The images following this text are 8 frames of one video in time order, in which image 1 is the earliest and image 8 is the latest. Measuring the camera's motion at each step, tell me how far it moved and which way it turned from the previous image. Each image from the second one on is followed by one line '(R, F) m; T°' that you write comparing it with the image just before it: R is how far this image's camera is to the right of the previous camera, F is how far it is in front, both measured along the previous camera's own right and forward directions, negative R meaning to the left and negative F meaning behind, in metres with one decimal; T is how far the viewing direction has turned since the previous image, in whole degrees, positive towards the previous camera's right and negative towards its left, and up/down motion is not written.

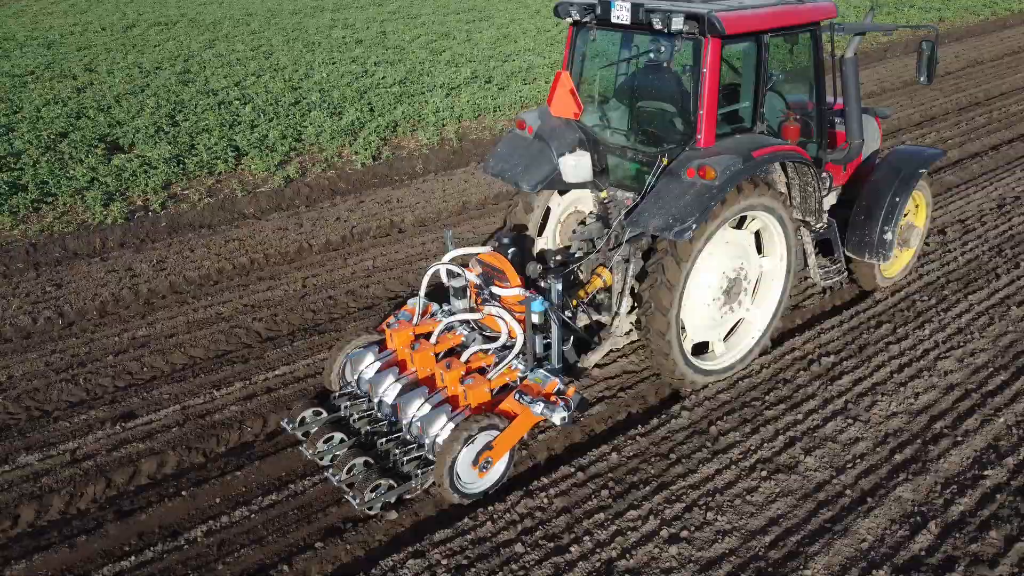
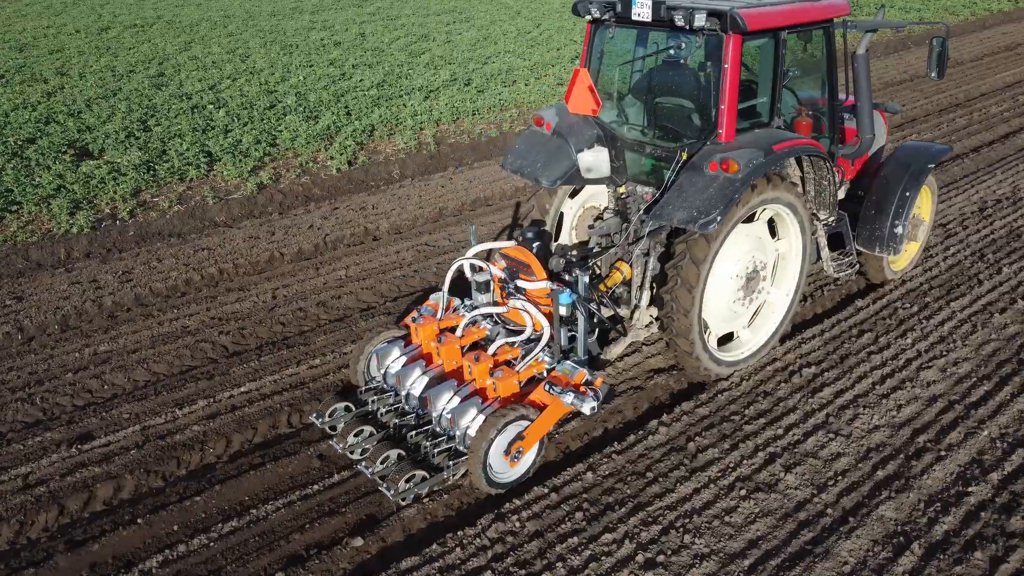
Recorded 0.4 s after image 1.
(+0.1, +0.1) m; +1°
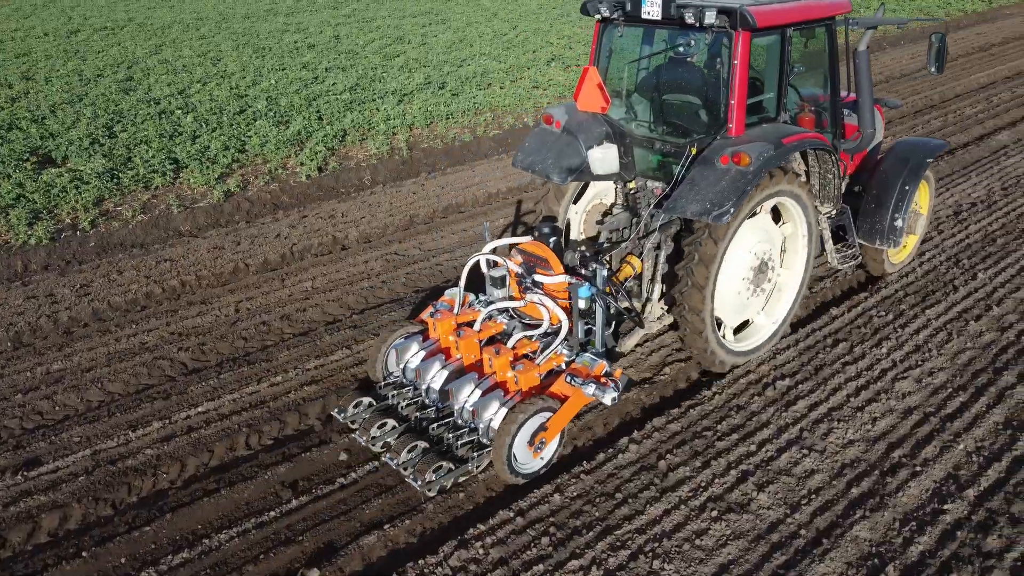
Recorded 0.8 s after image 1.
(+0.1, +0.1) m; +1°
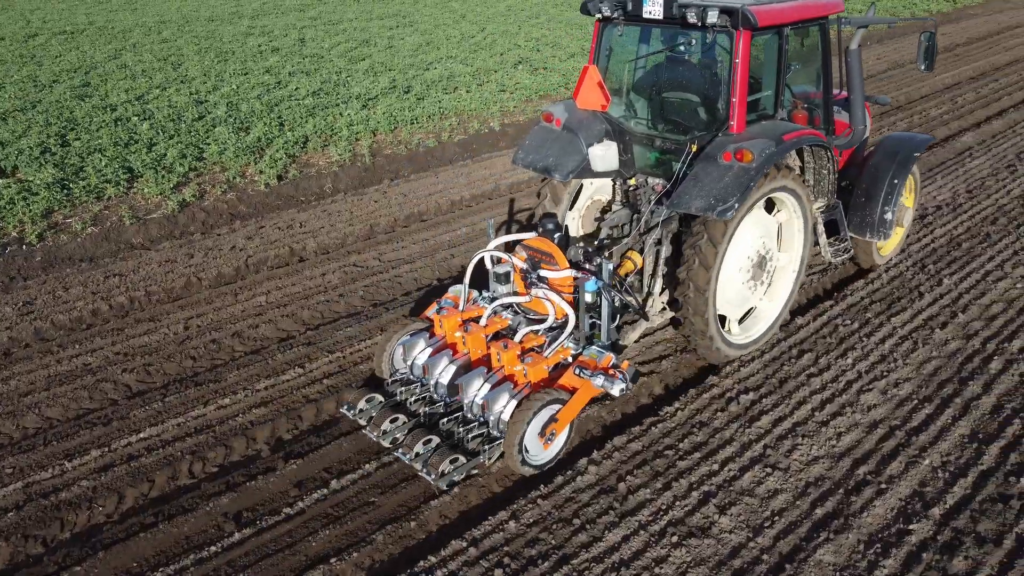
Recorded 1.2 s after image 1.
(+0.1, +0.1) m; +2°
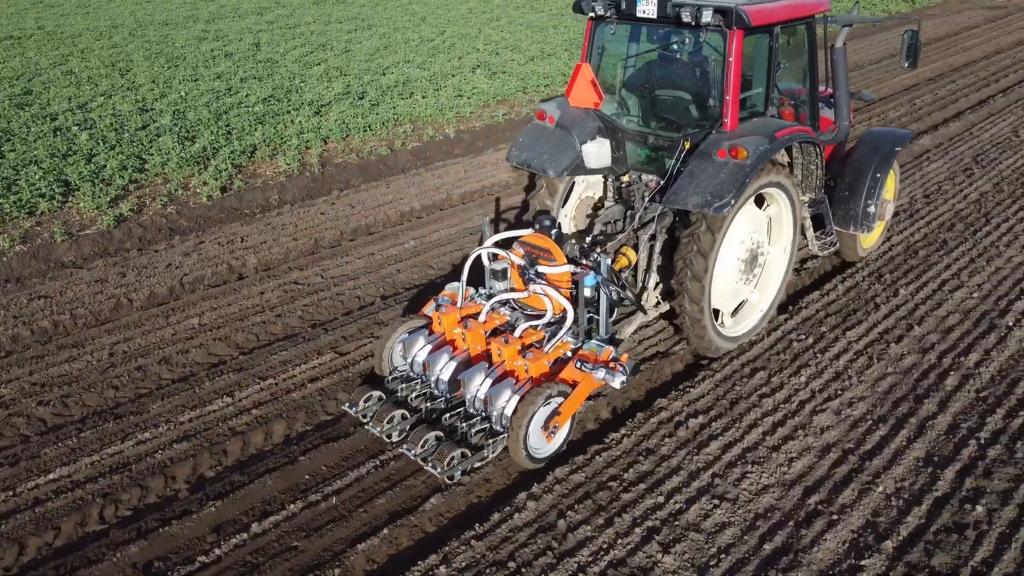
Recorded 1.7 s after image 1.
(+0.2, +0.2) m; +2°
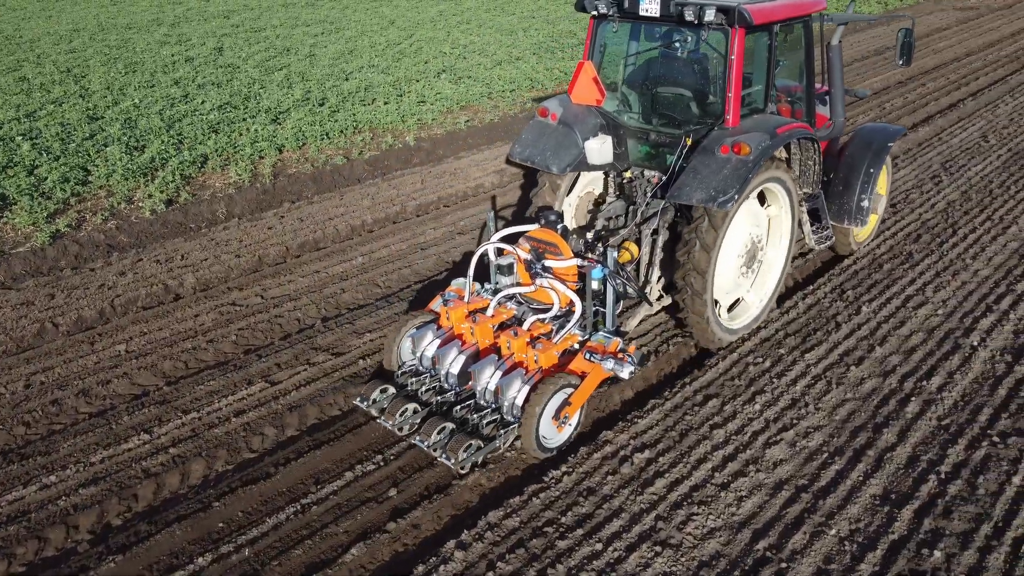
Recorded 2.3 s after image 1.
(+0.2, +0.3) m; +1°
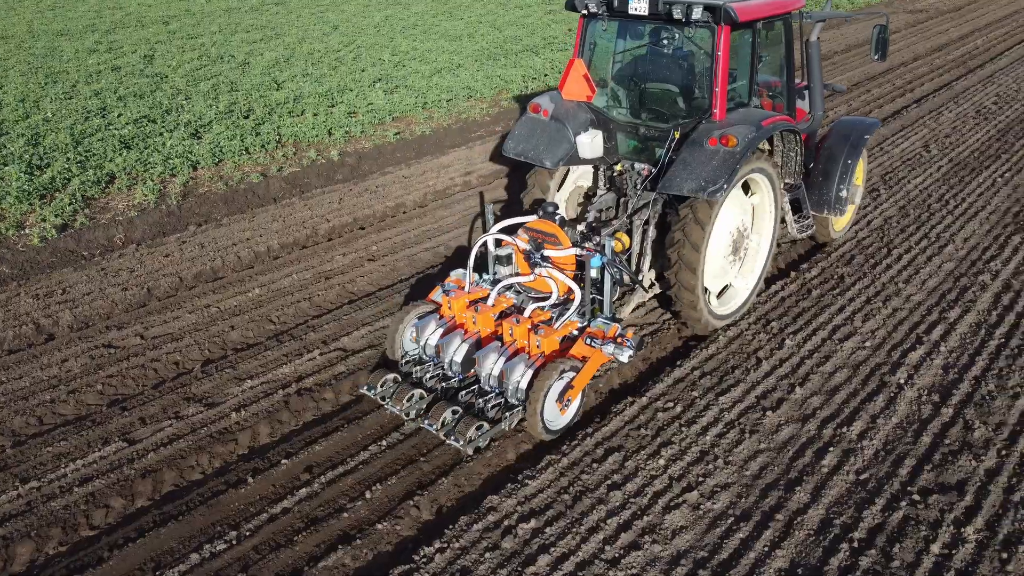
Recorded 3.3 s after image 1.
(+0.5, +0.4) m; +2°
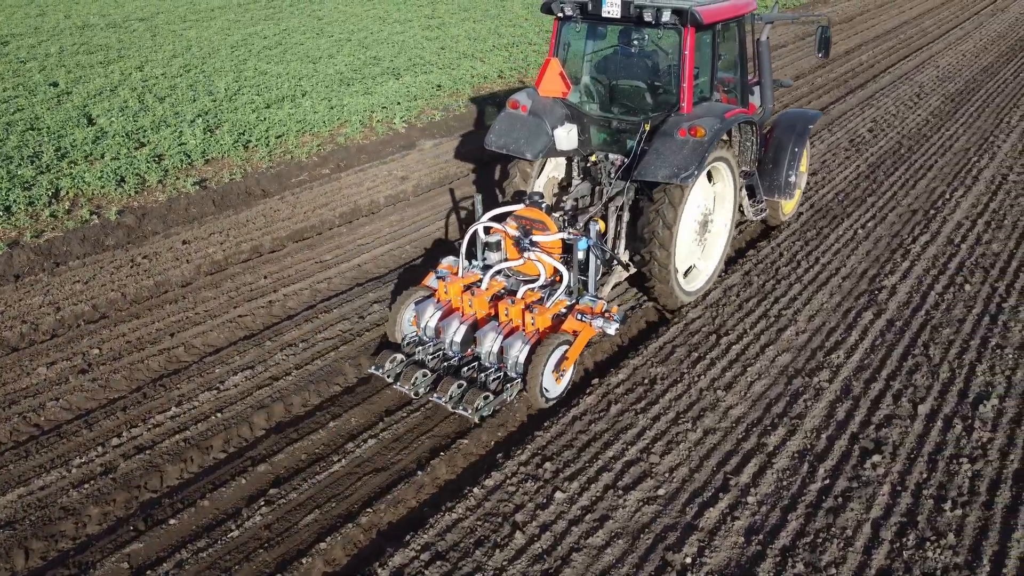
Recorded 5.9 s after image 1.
(+1.2, +1.1) m; +4°
